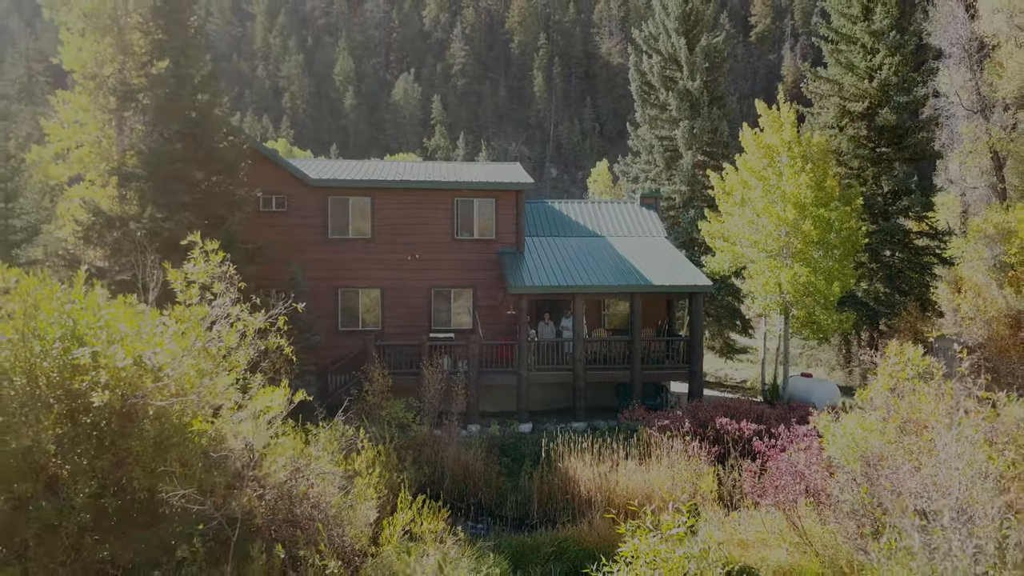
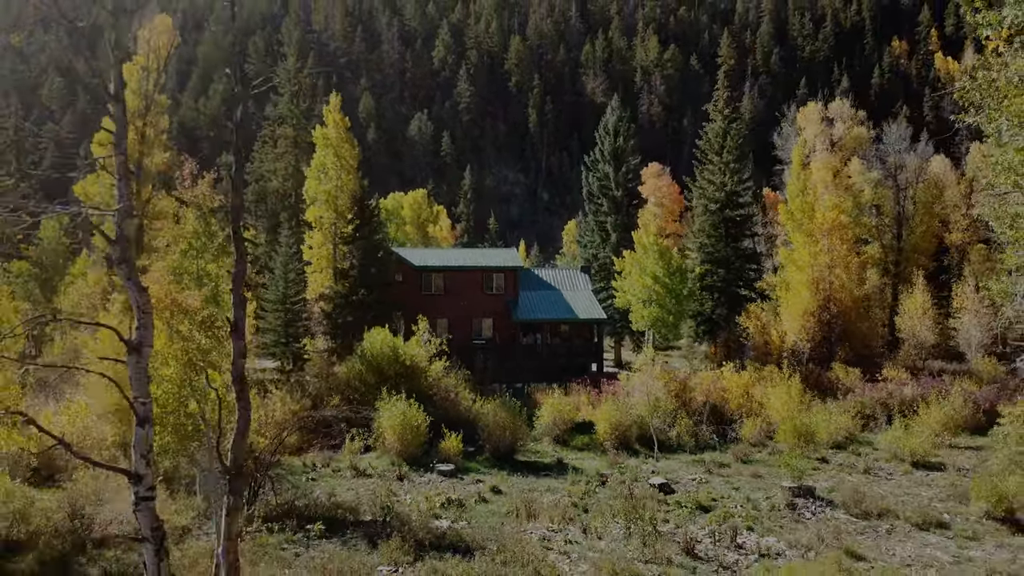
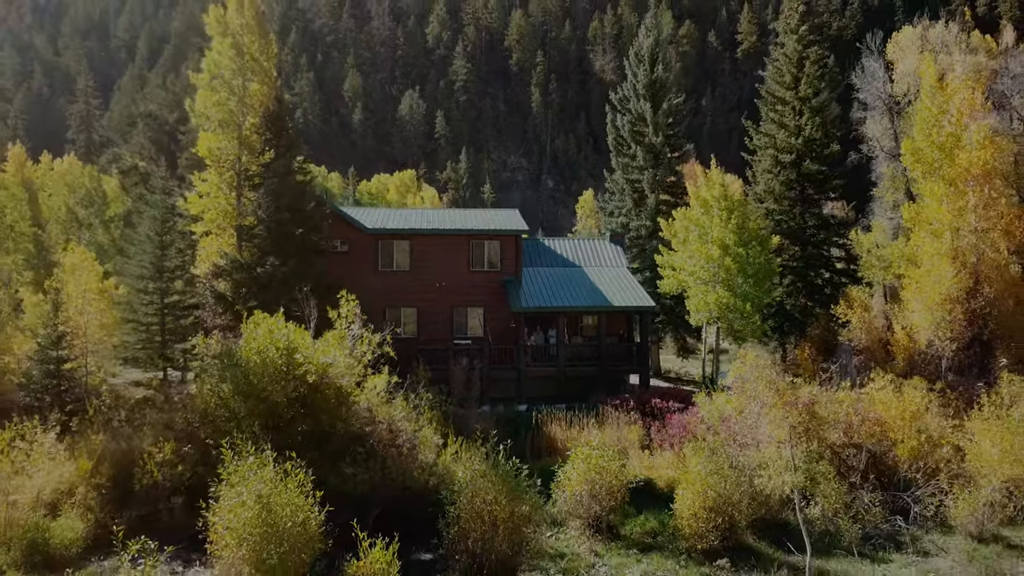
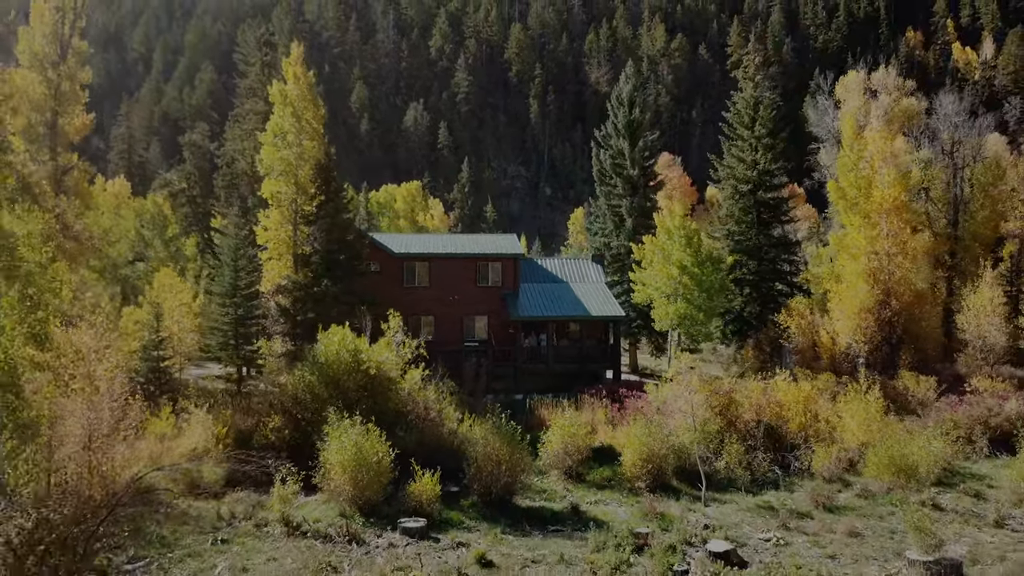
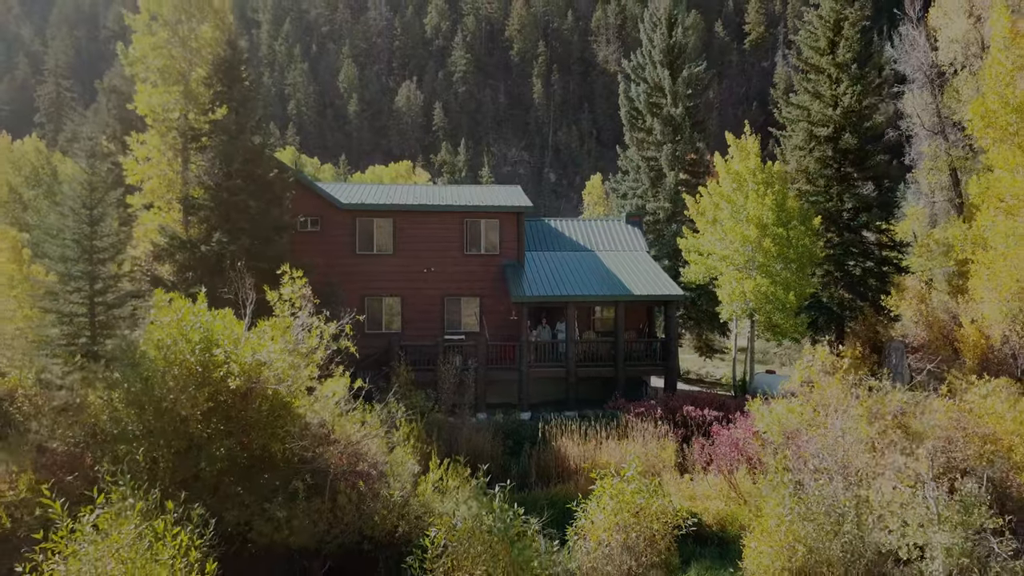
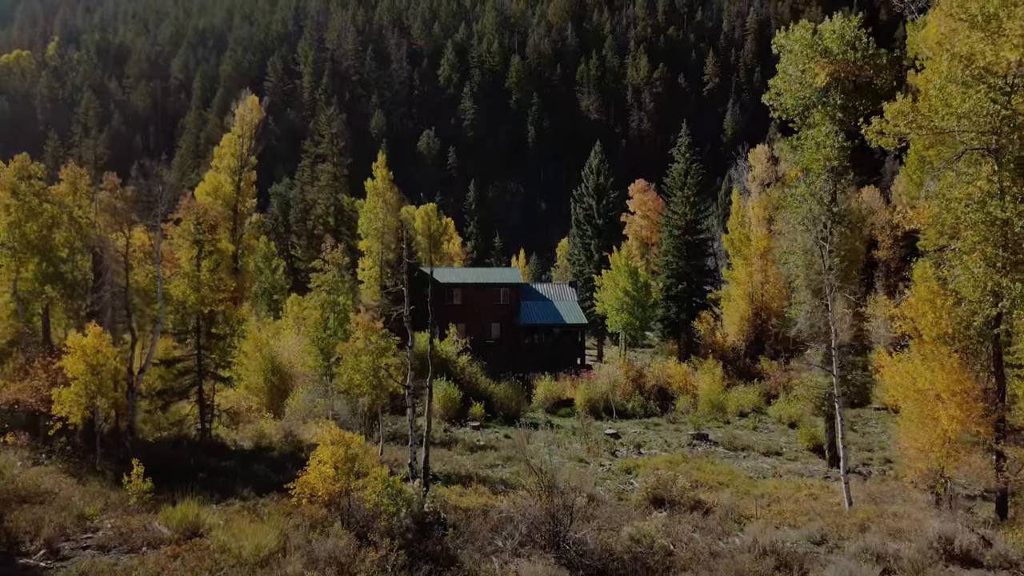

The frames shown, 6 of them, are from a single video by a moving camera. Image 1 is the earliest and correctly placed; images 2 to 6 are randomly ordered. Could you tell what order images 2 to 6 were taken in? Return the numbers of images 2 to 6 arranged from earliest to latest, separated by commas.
5, 3, 4, 2, 6
